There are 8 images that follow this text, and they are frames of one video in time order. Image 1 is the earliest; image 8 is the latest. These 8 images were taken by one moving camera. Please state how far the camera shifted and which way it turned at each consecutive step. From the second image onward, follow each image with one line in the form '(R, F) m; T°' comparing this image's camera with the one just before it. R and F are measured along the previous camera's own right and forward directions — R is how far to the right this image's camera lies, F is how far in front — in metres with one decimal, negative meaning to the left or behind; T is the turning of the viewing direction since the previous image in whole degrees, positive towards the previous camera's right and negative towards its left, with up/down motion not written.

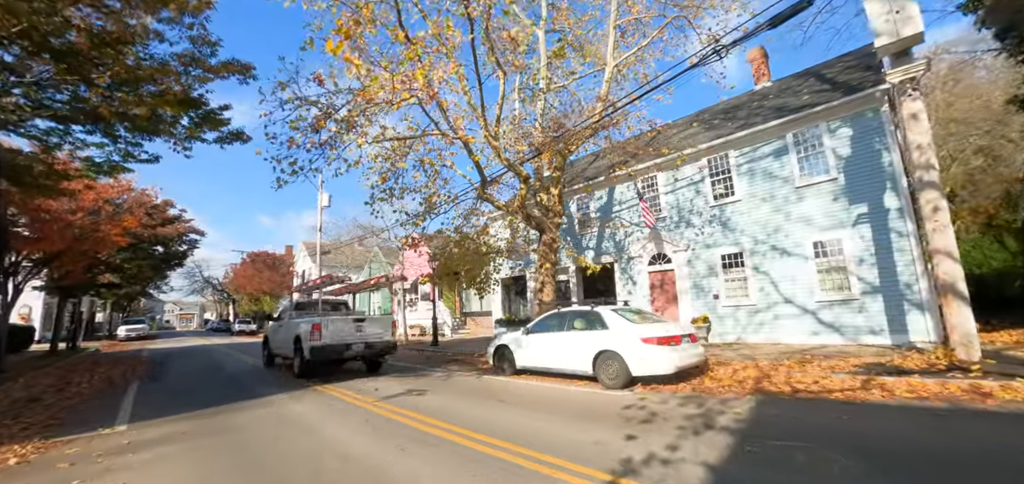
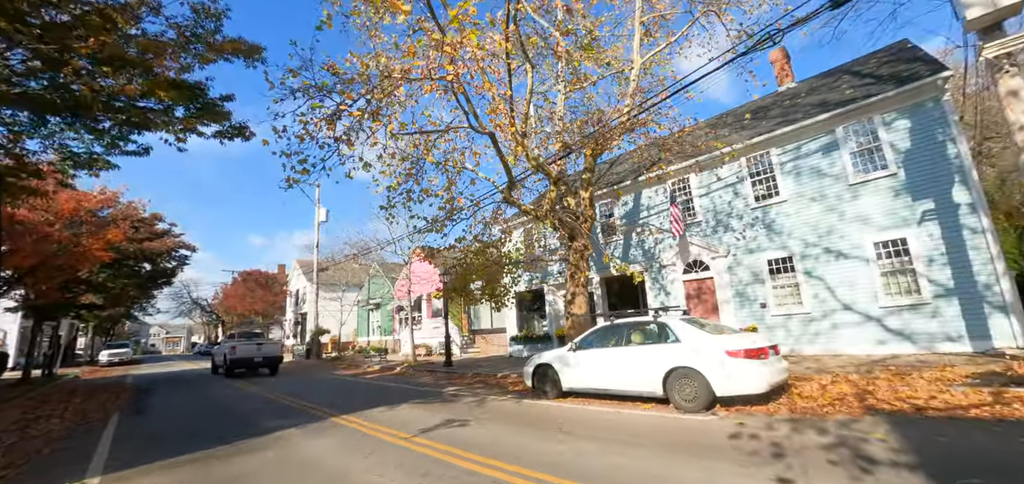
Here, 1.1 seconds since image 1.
(-1.1, +1.3) m; +1°
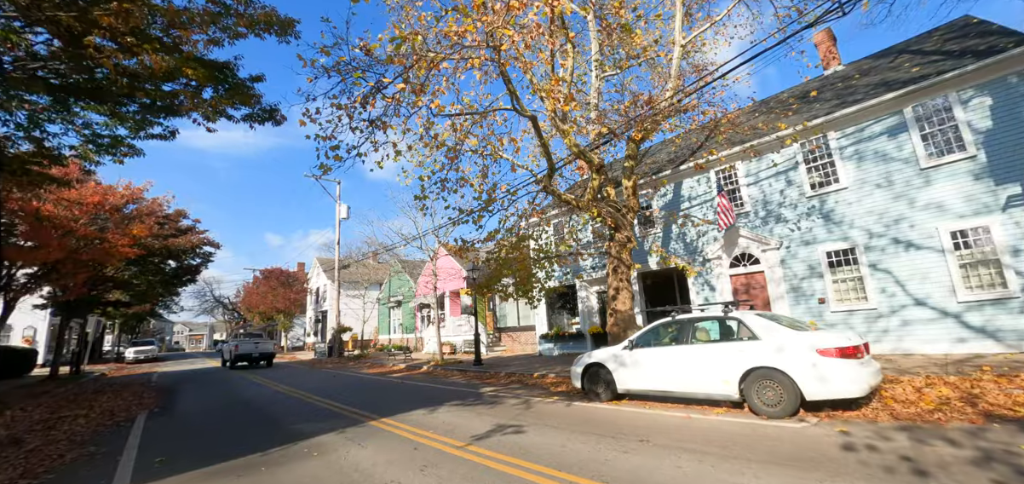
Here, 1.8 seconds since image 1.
(-0.7, +0.7) m; -2°
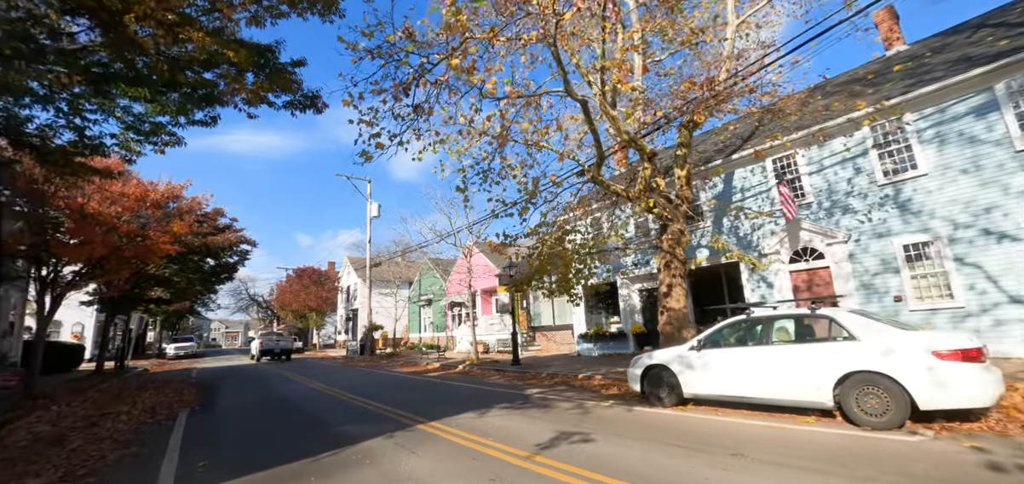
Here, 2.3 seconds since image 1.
(-0.5, +0.6) m; -3°
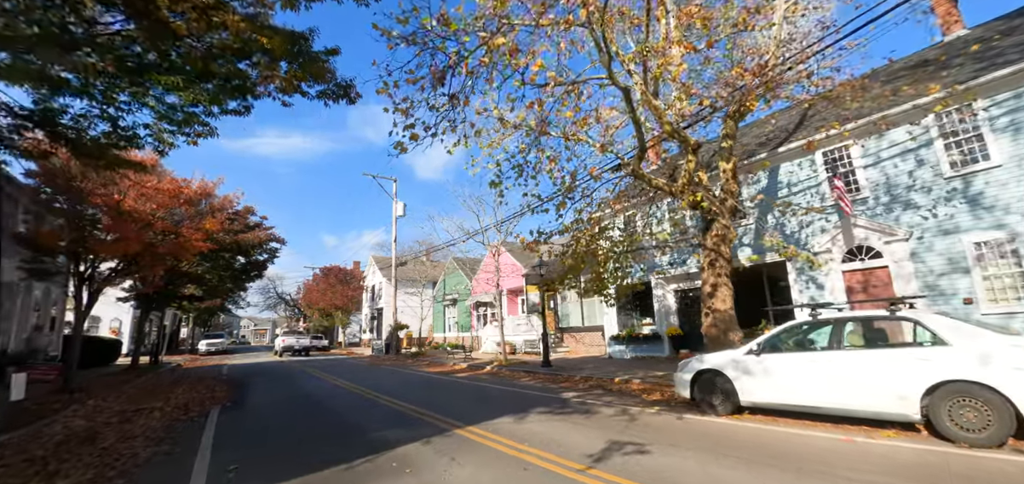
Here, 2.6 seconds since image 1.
(-0.3, +0.4) m; -3°
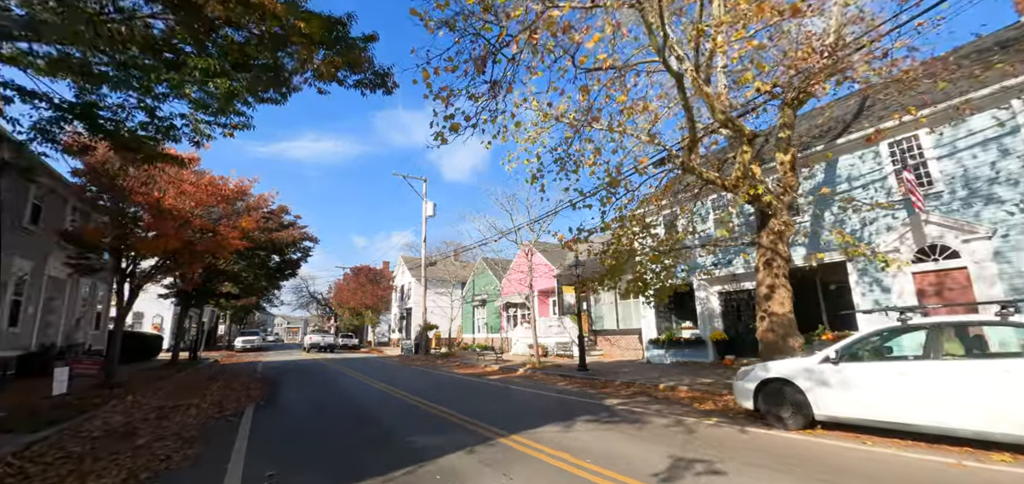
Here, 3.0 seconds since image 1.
(-0.3, +0.5) m; -3°
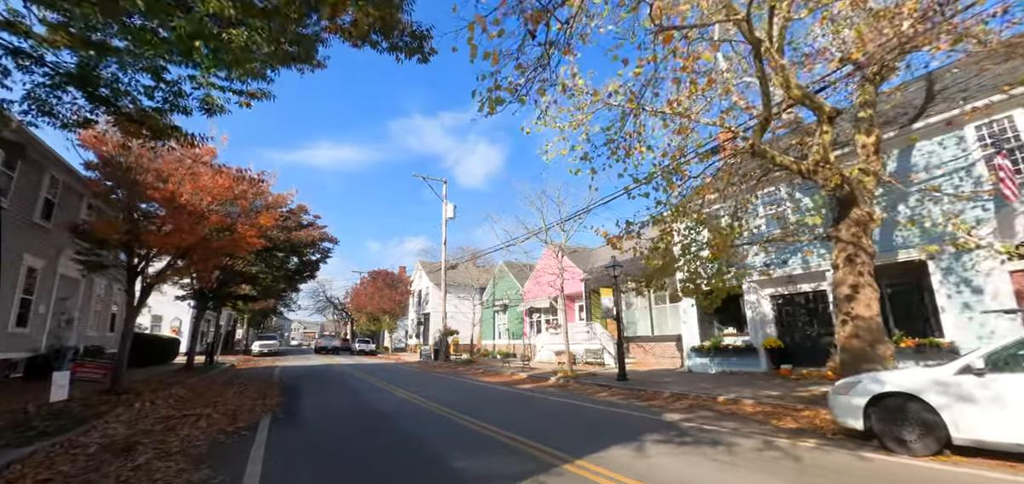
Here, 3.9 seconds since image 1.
(-0.6, +1.0) m; -2°
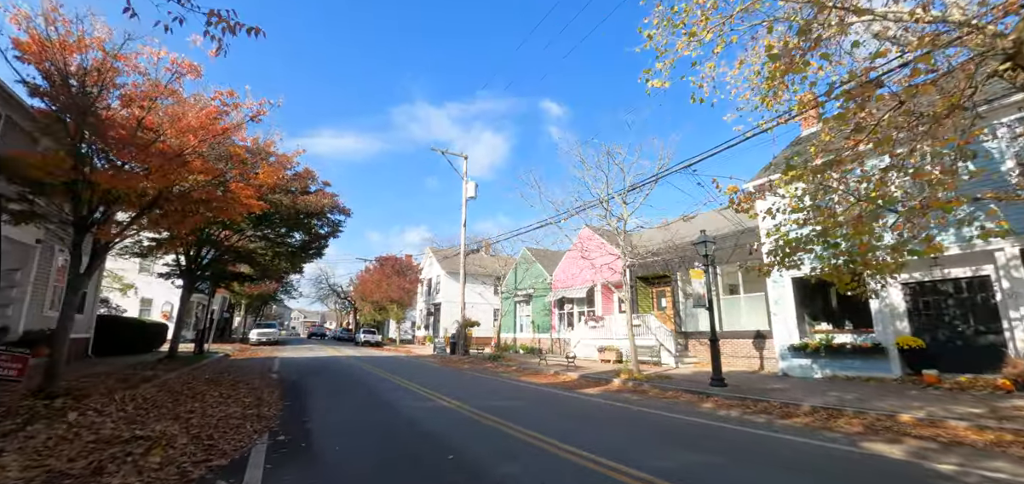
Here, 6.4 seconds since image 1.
(-1.6, +2.8) m; 0°
